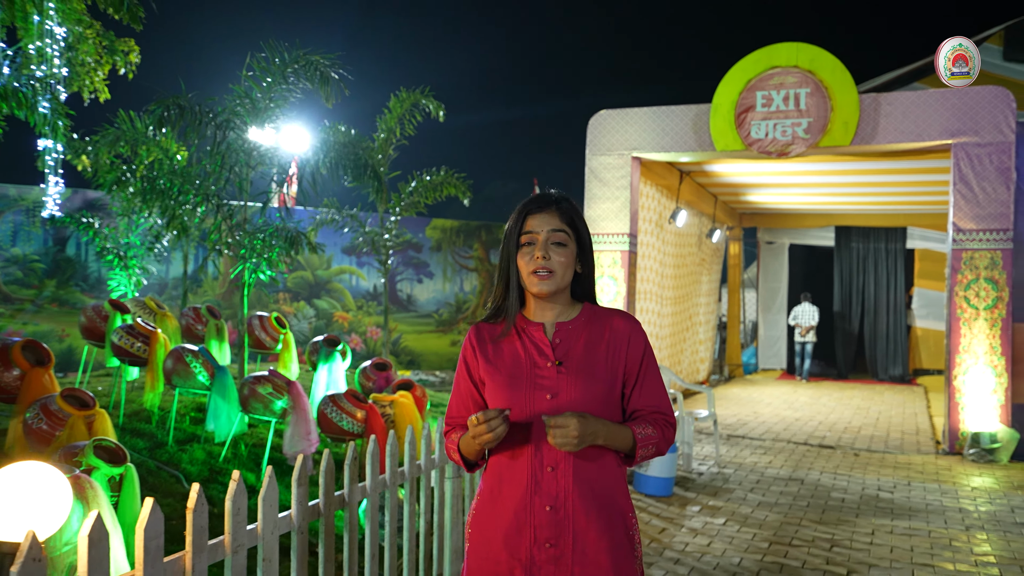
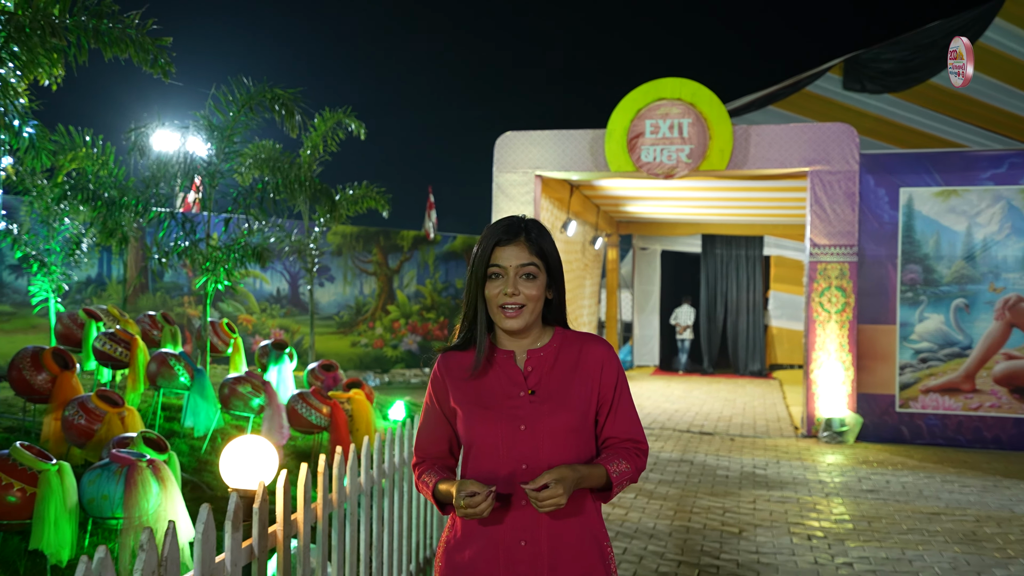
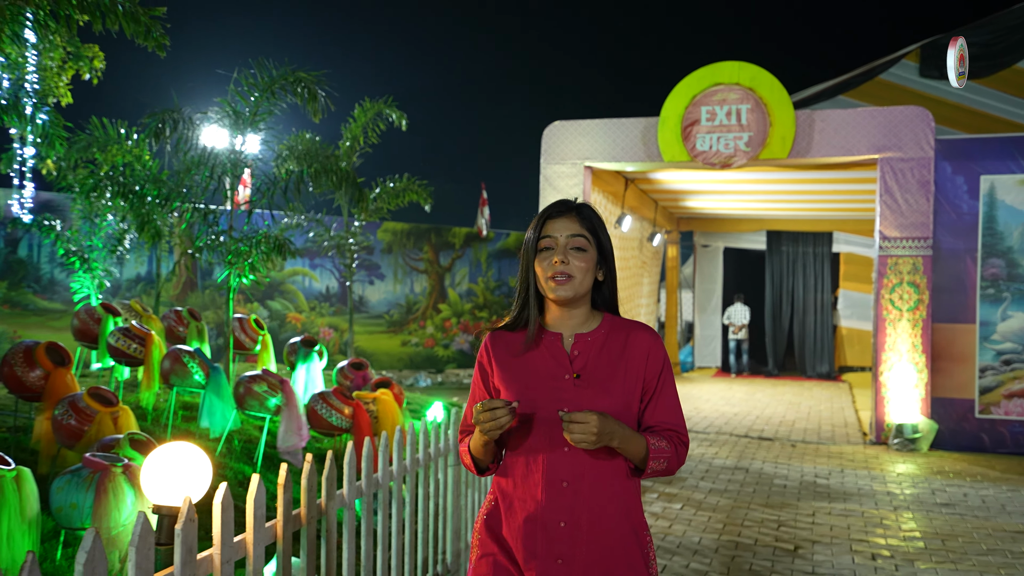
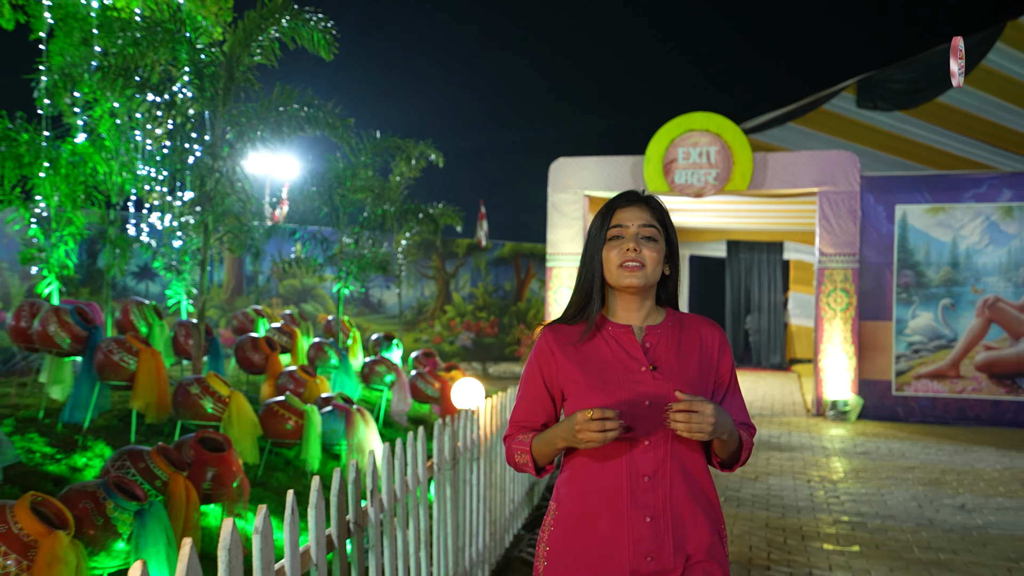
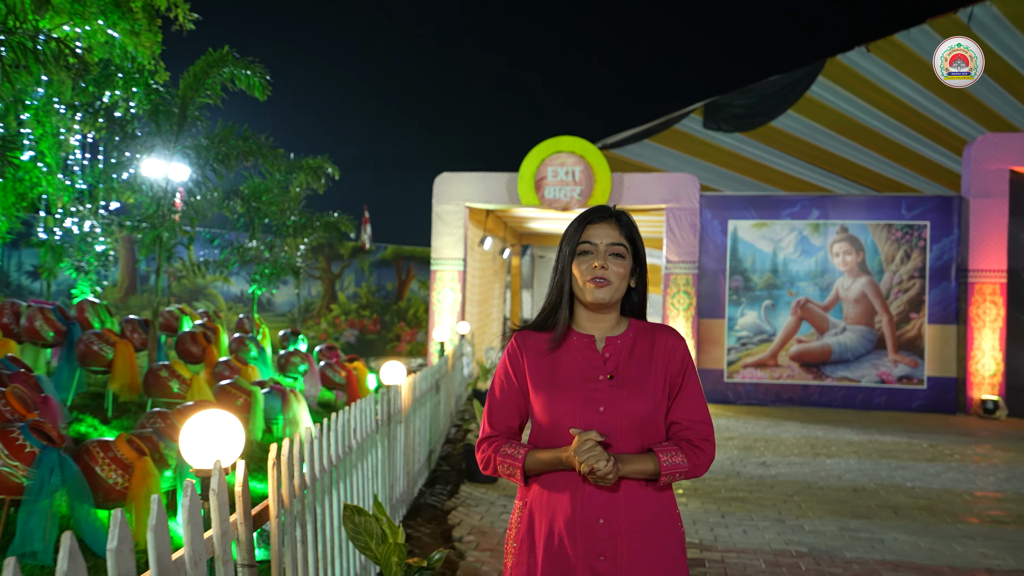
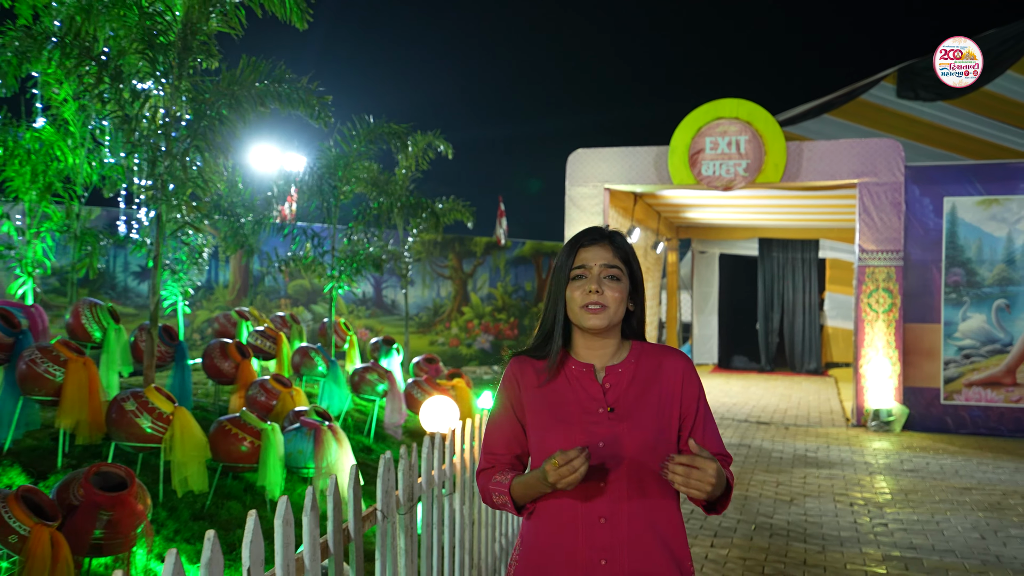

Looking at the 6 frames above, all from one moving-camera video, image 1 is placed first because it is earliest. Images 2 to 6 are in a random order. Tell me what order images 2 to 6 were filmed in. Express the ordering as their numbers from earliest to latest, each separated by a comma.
3, 2, 6, 4, 5
